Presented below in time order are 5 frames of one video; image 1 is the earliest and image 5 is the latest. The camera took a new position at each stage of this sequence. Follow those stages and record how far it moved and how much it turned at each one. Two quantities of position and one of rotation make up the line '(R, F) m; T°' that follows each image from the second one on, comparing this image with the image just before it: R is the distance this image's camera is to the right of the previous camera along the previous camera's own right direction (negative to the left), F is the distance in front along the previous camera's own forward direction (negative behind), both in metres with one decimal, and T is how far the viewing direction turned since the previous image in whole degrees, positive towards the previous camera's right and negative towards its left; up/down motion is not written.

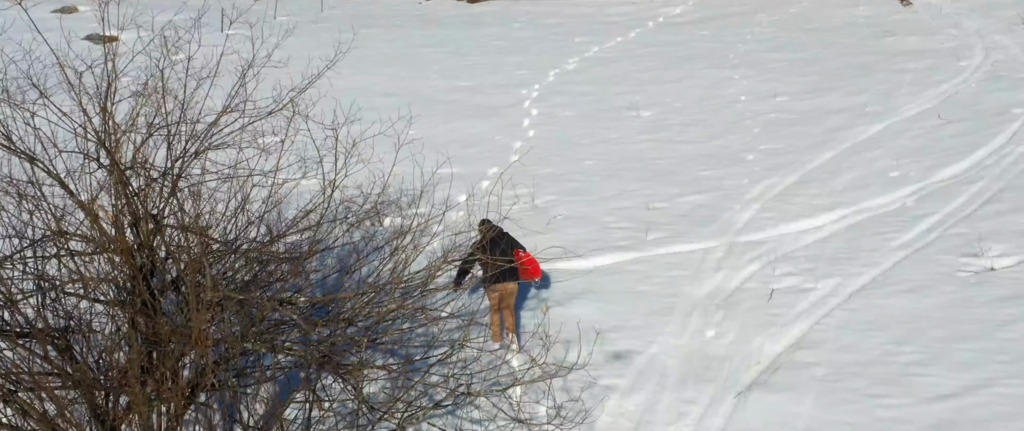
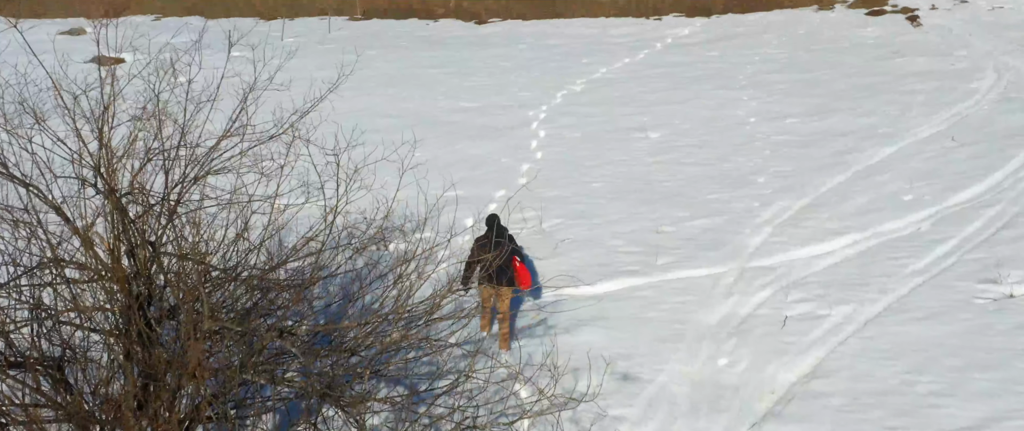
(0.0, +0.2) m; 0°
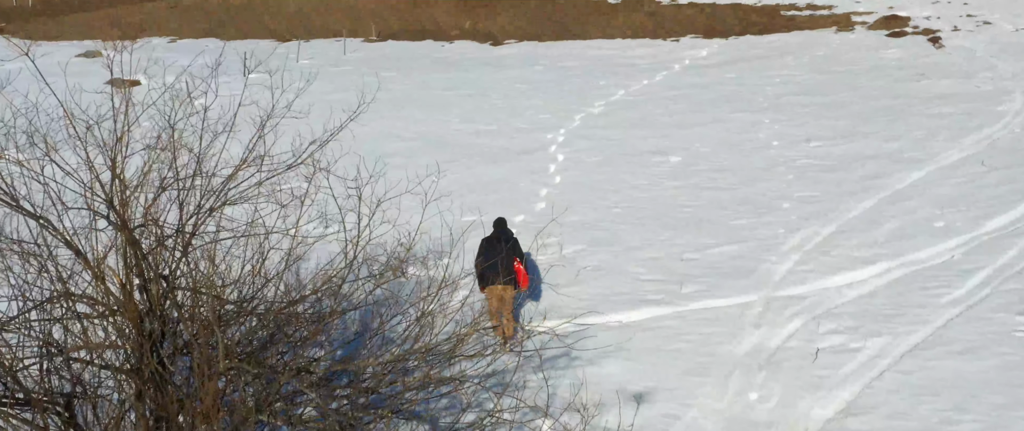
(-0.1, +0.3) m; -1°
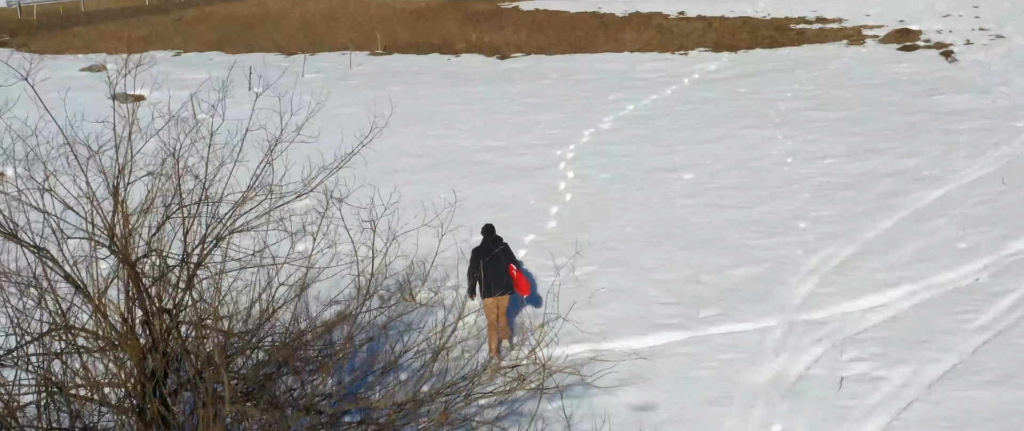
(-0.1, +0.3) m; 0°
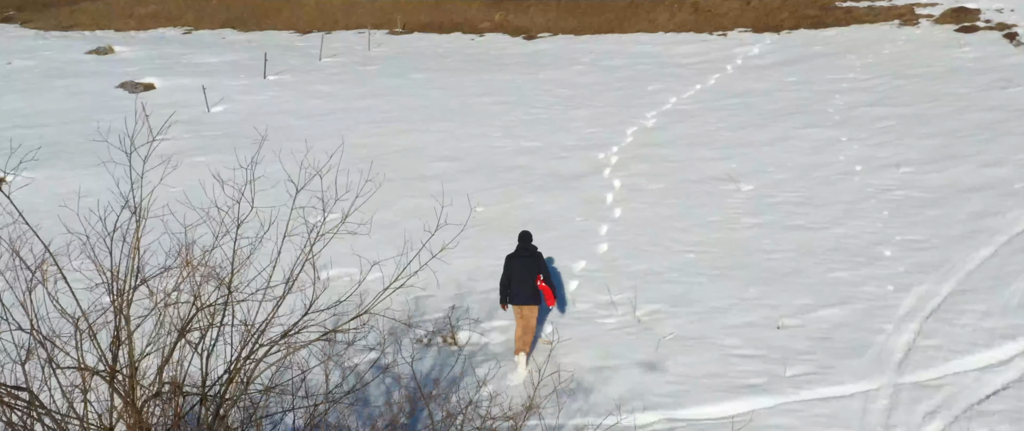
(-0.5, +1.5) m; -1°
